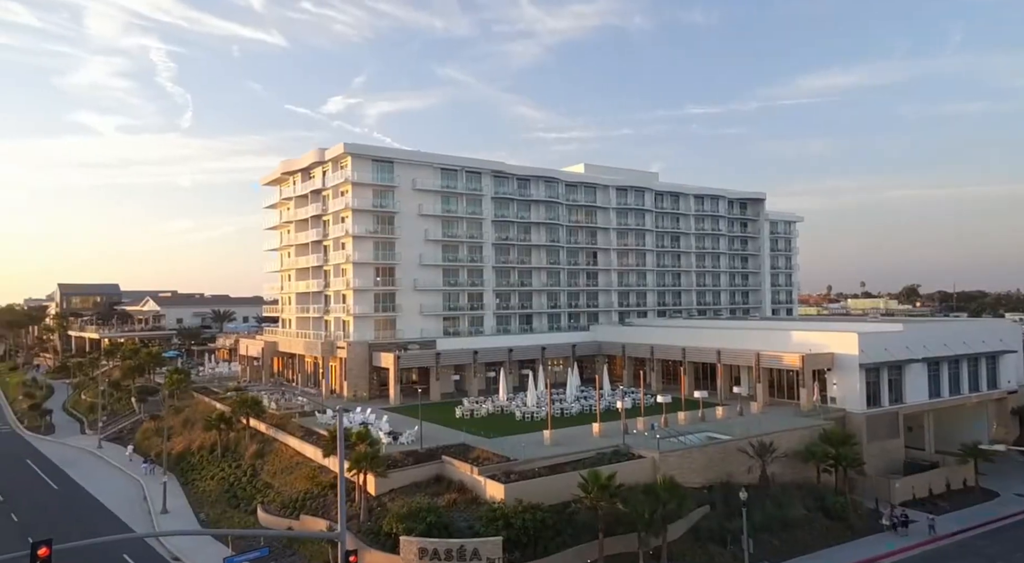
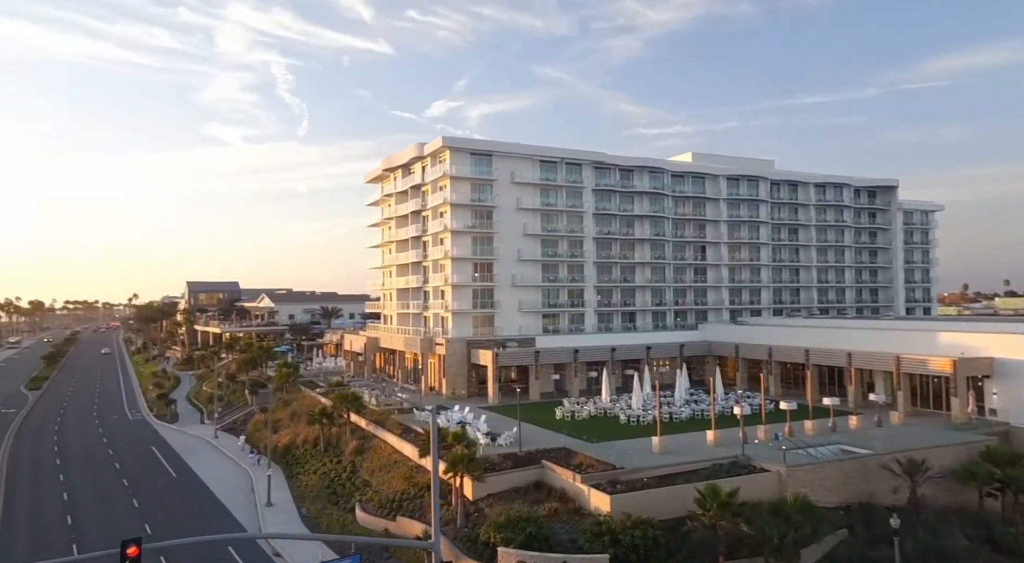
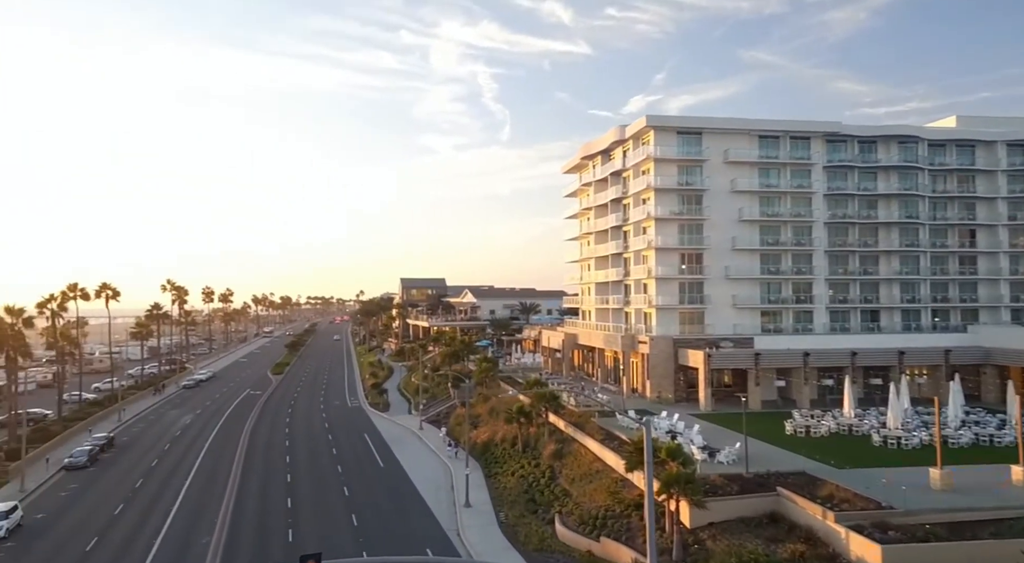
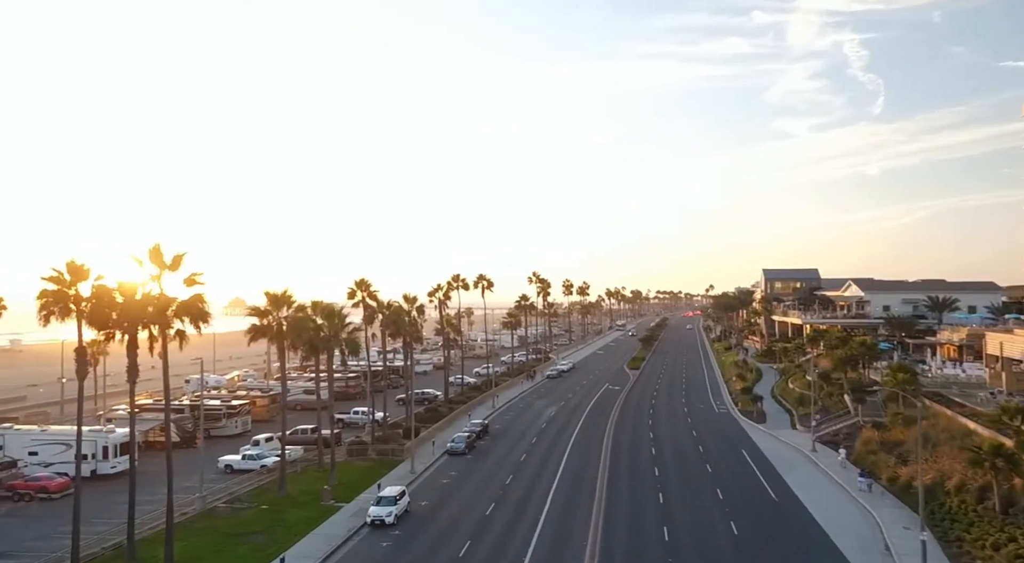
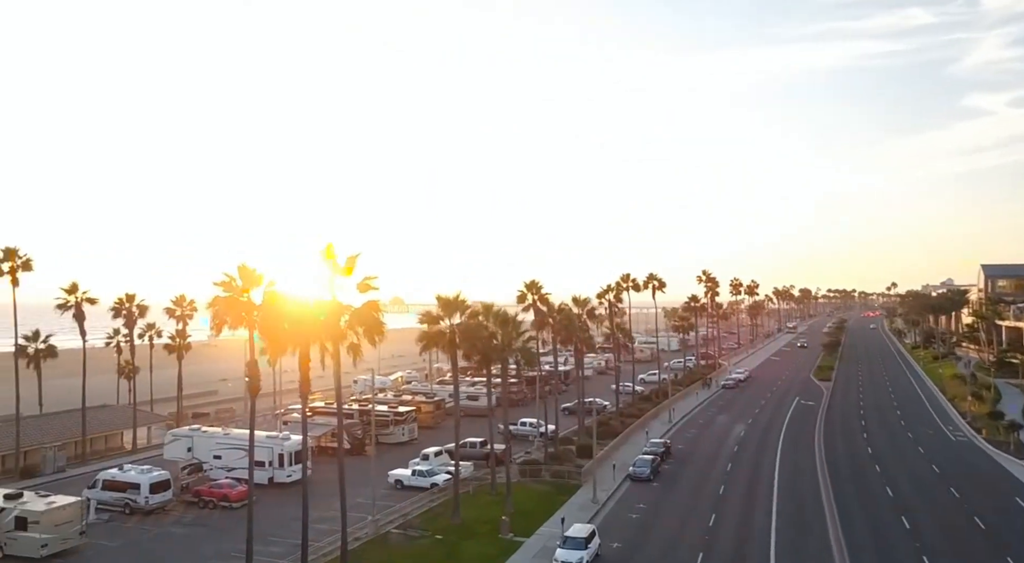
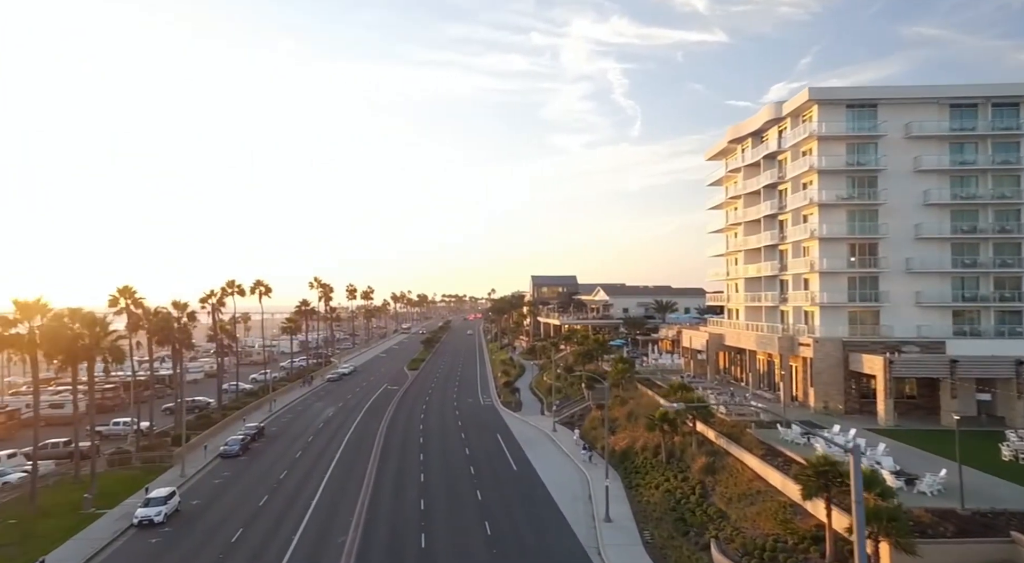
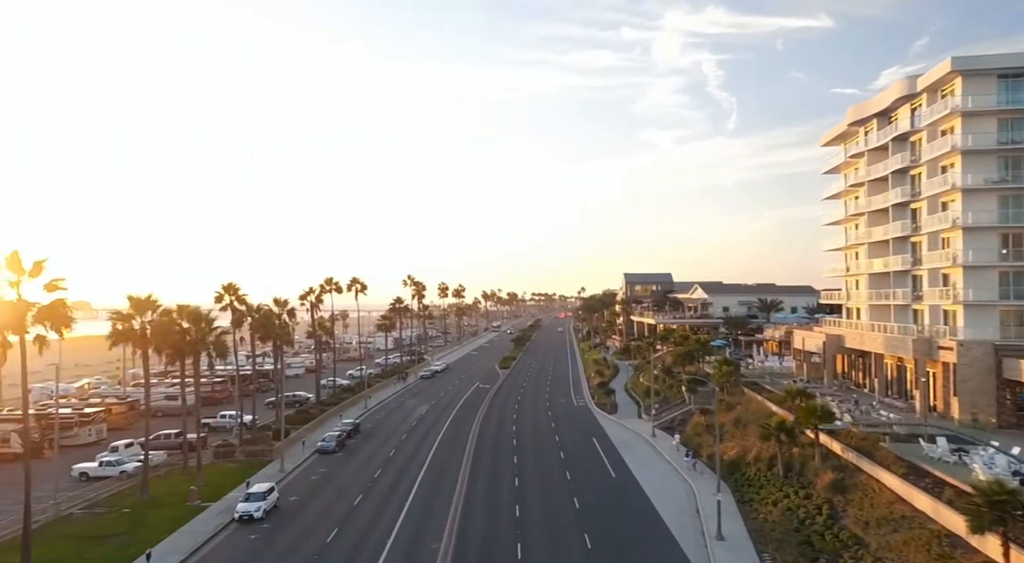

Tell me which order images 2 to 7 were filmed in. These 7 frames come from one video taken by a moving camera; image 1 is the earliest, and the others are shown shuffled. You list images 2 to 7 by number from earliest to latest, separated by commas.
2, 3, 6, 7, 4, 5
